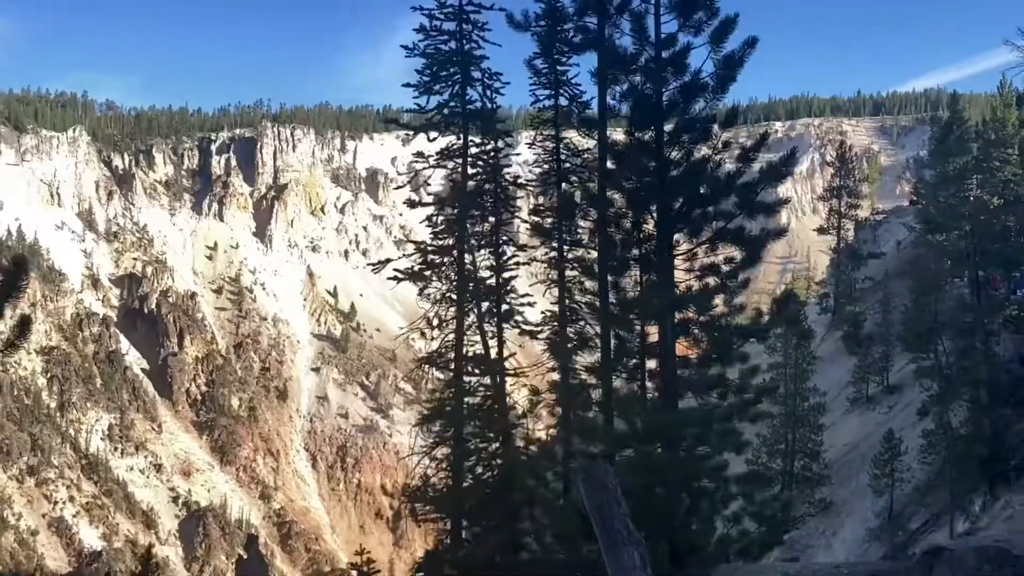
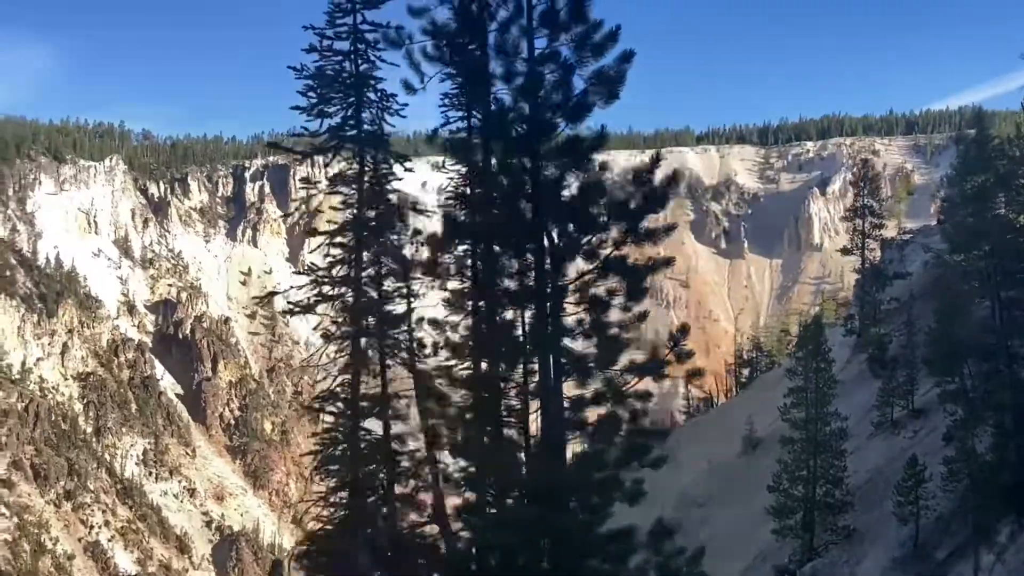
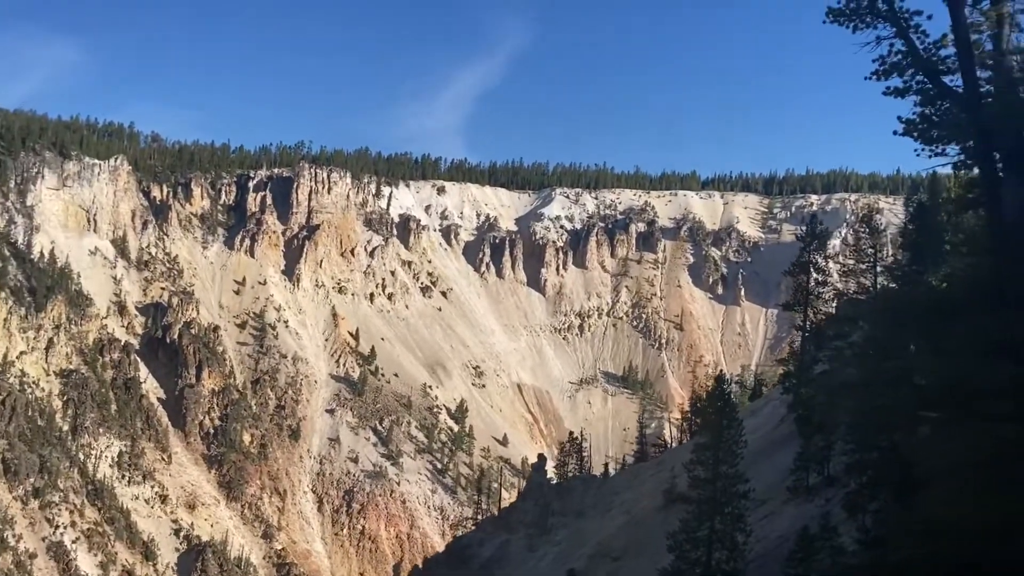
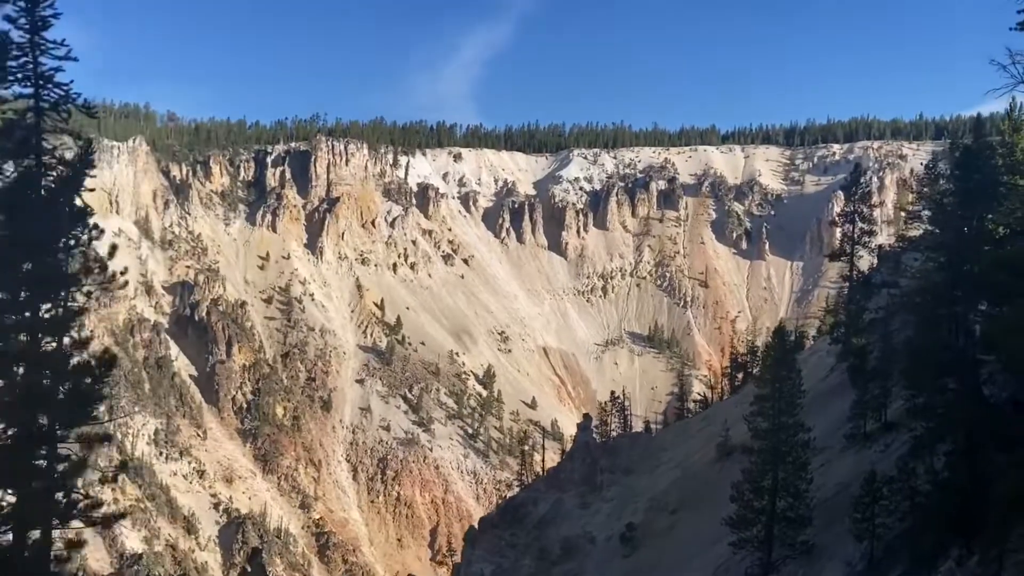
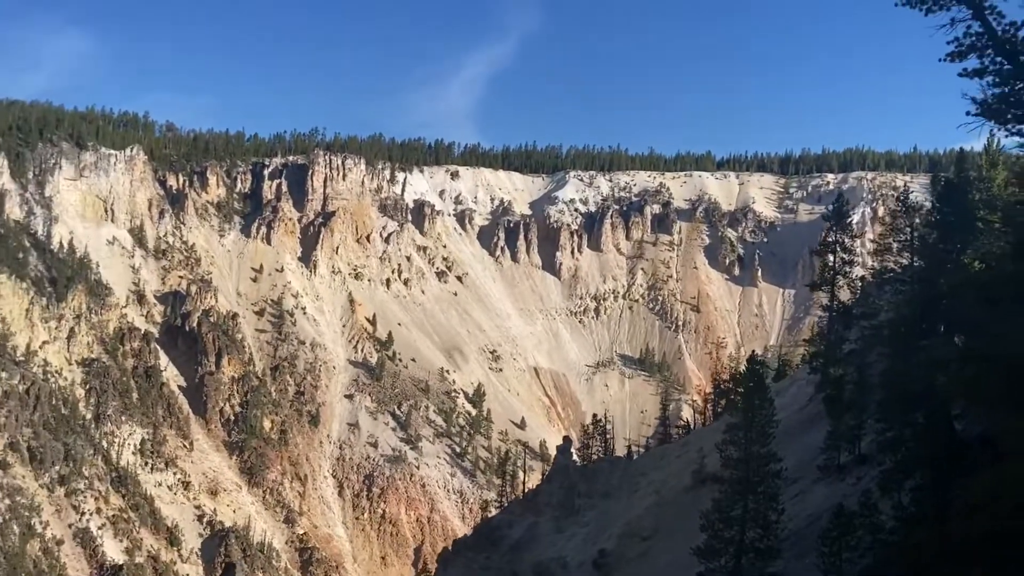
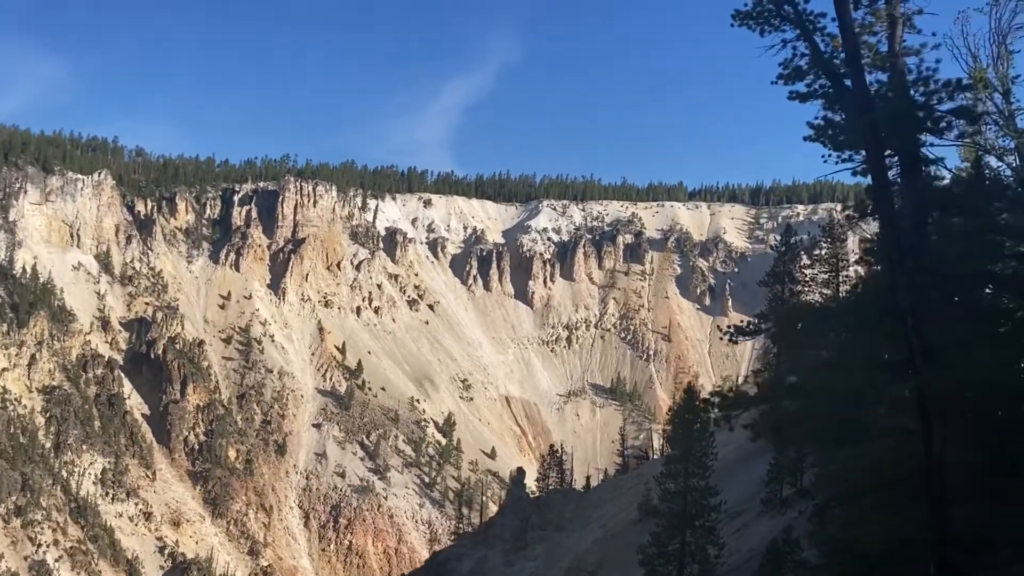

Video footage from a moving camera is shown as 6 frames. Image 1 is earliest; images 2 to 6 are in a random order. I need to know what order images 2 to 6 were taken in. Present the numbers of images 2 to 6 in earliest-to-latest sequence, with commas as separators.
2, 4, 5, 3, 6
